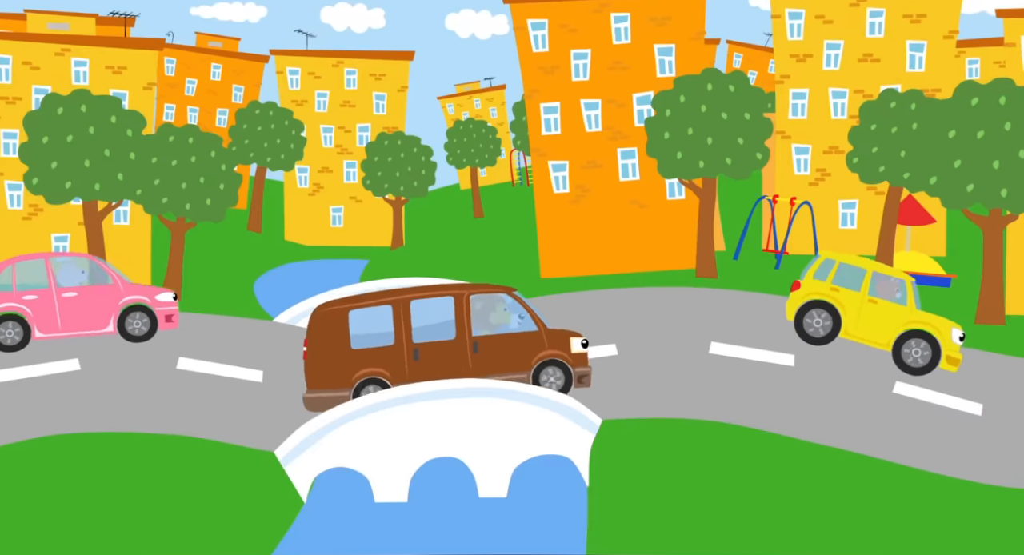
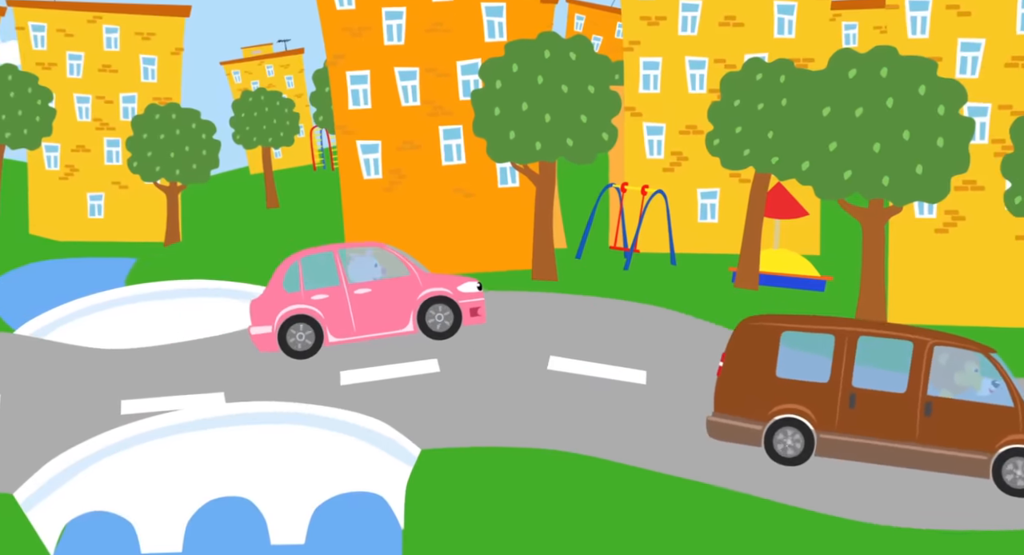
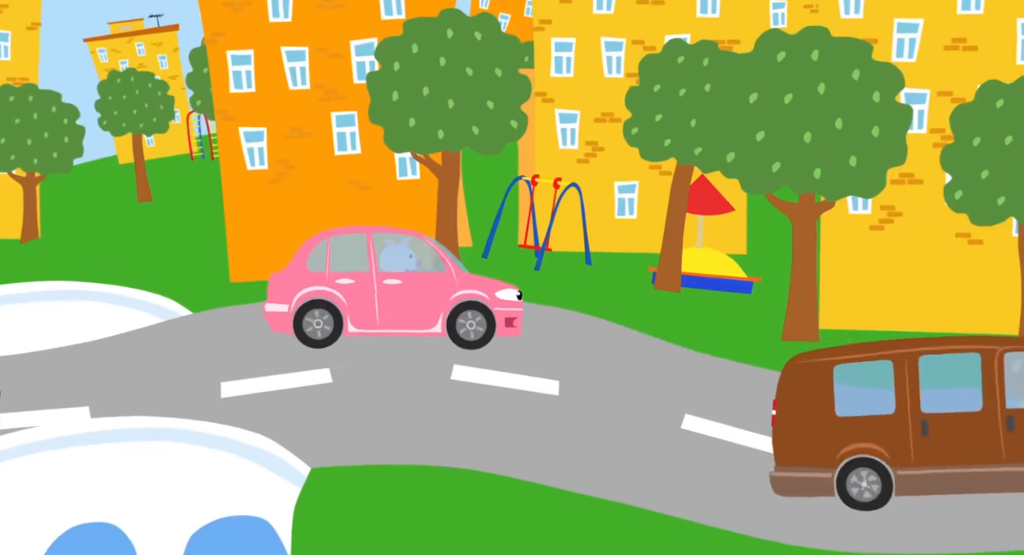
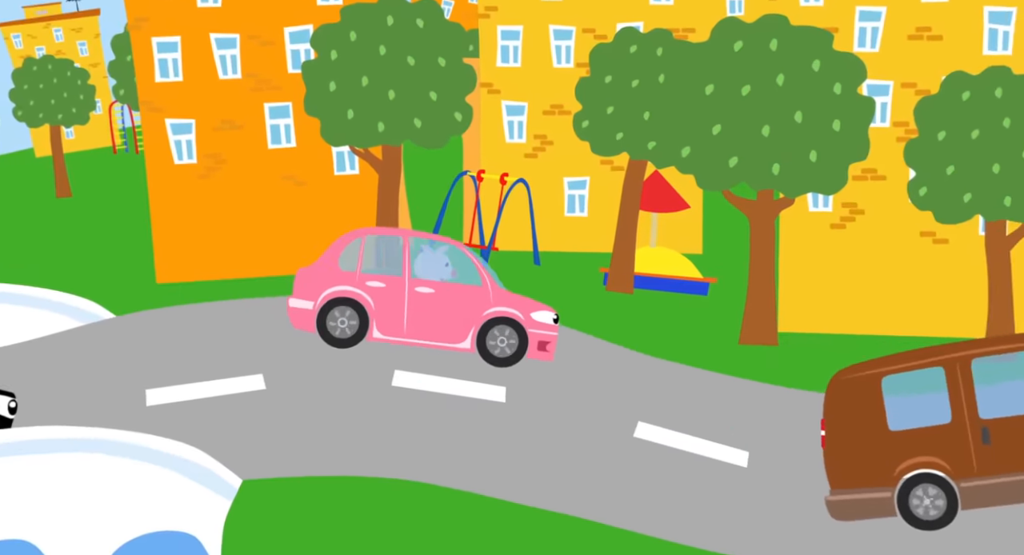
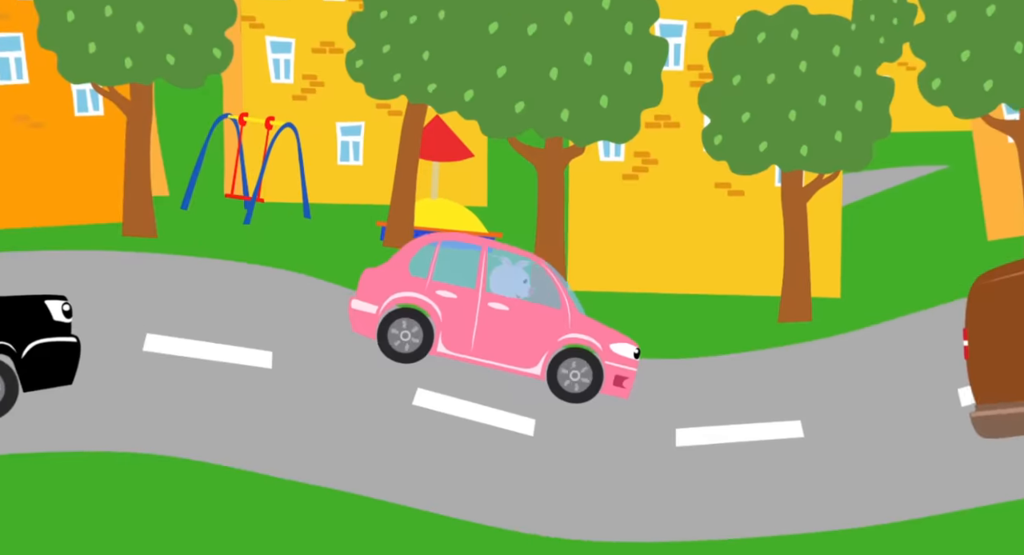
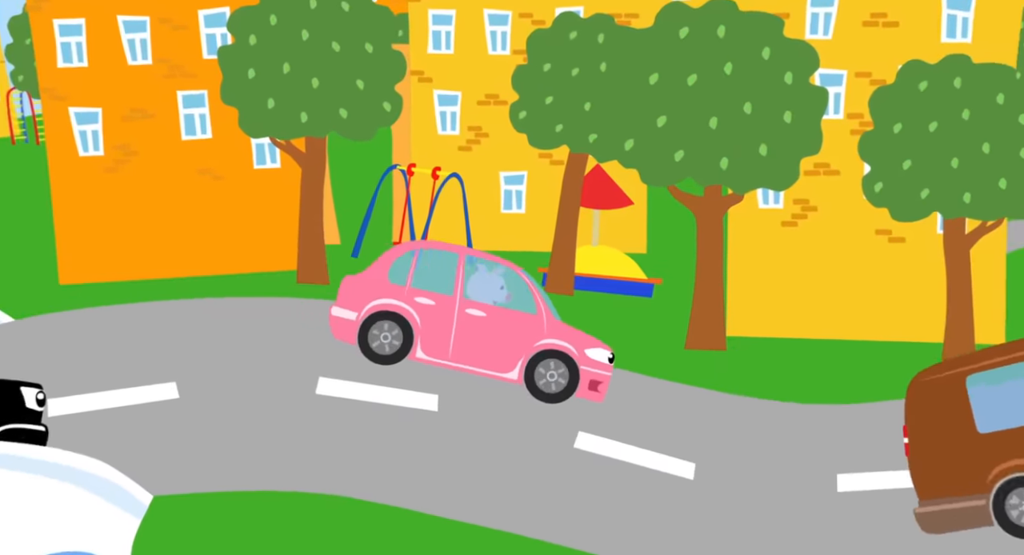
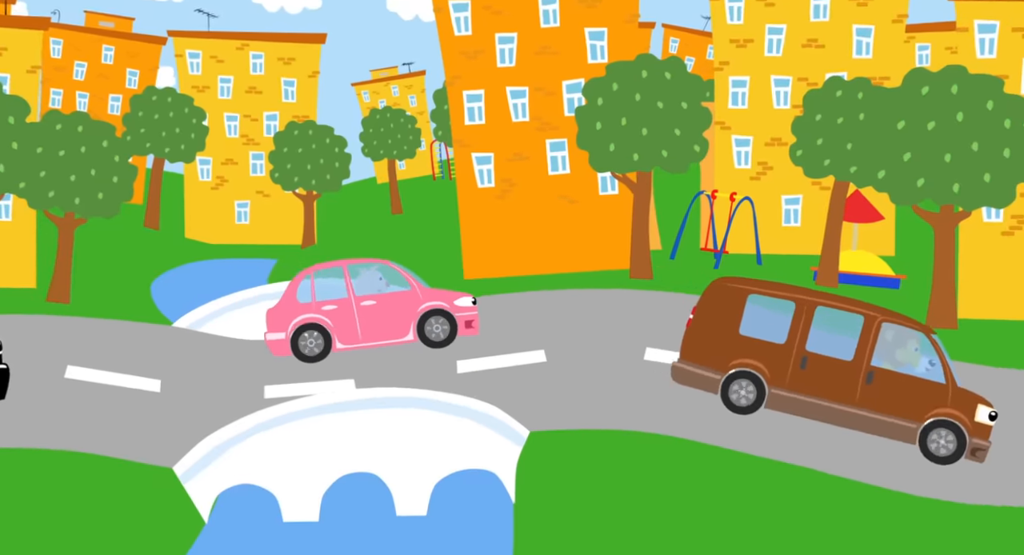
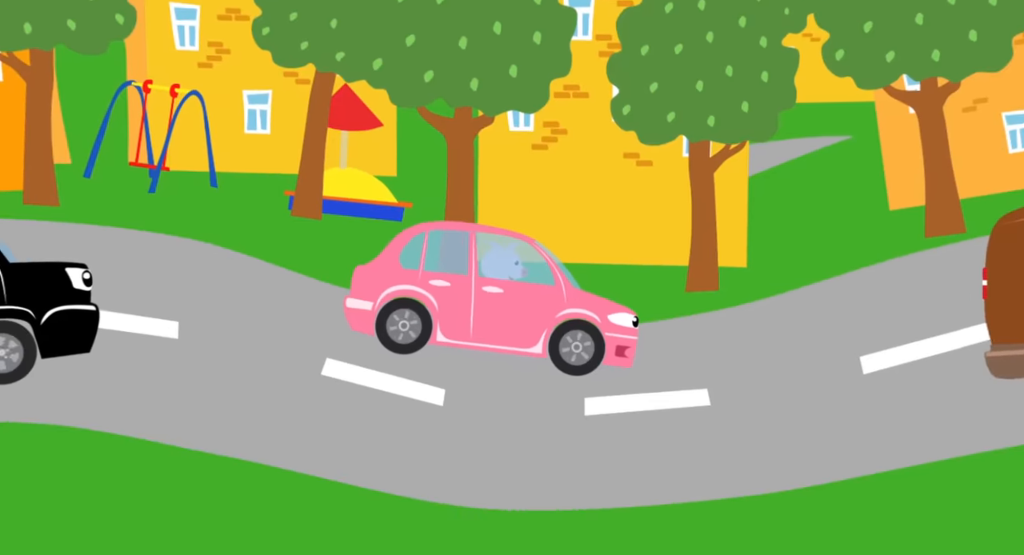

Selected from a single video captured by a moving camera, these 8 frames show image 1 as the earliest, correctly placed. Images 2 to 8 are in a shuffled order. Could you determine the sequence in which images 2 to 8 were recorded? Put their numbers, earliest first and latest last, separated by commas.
7, 2, 3, 4, 6, 5, 8
